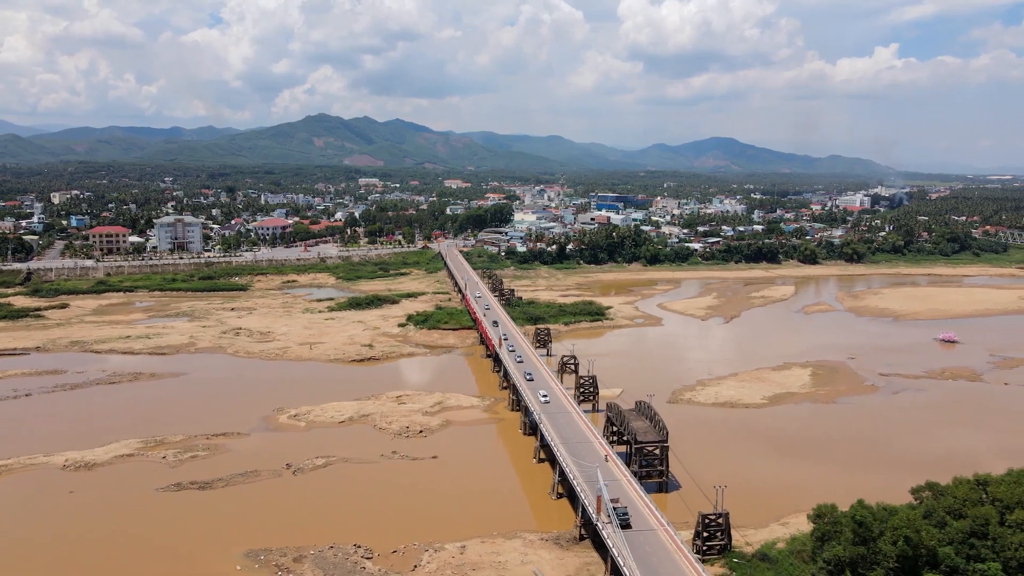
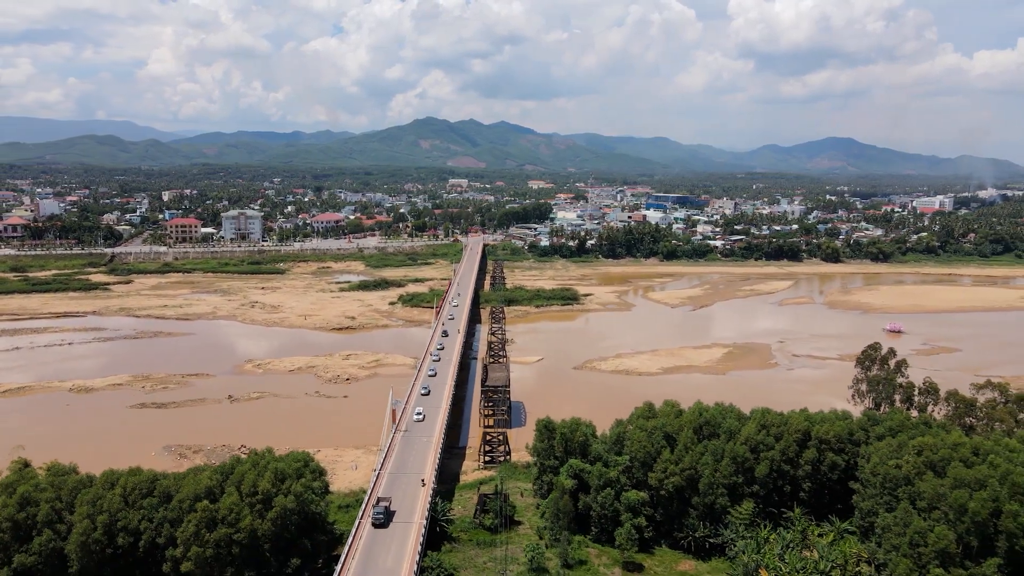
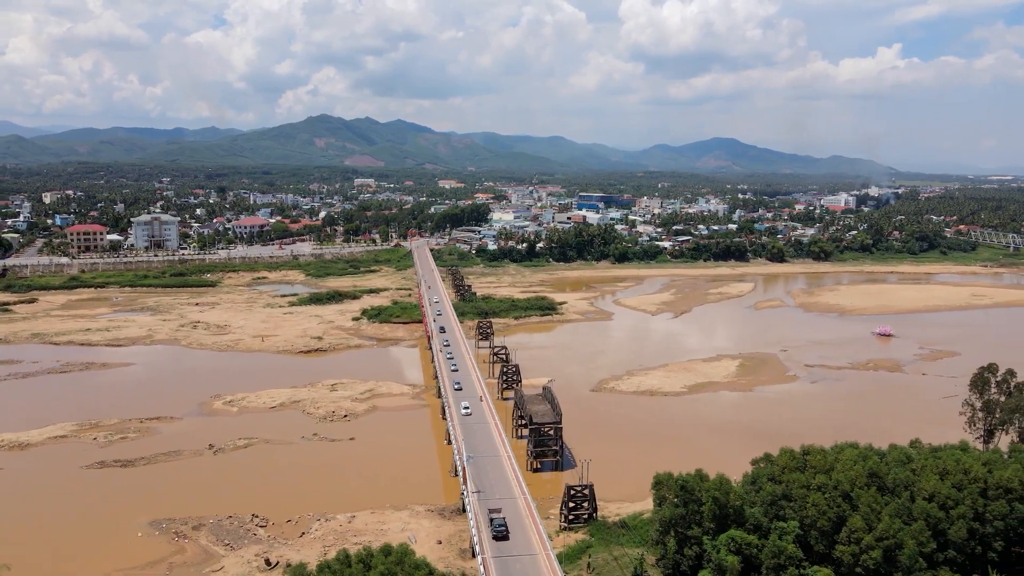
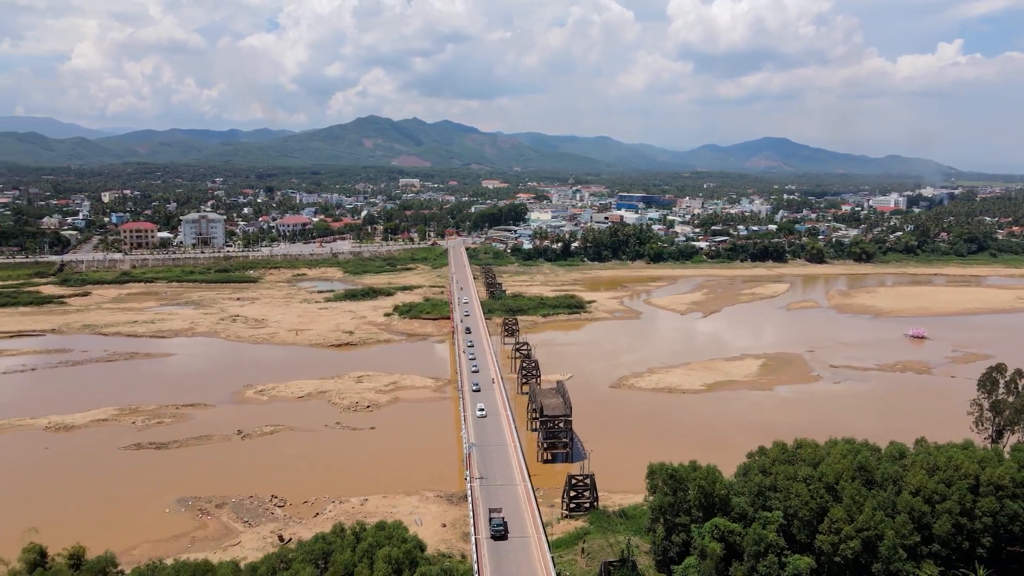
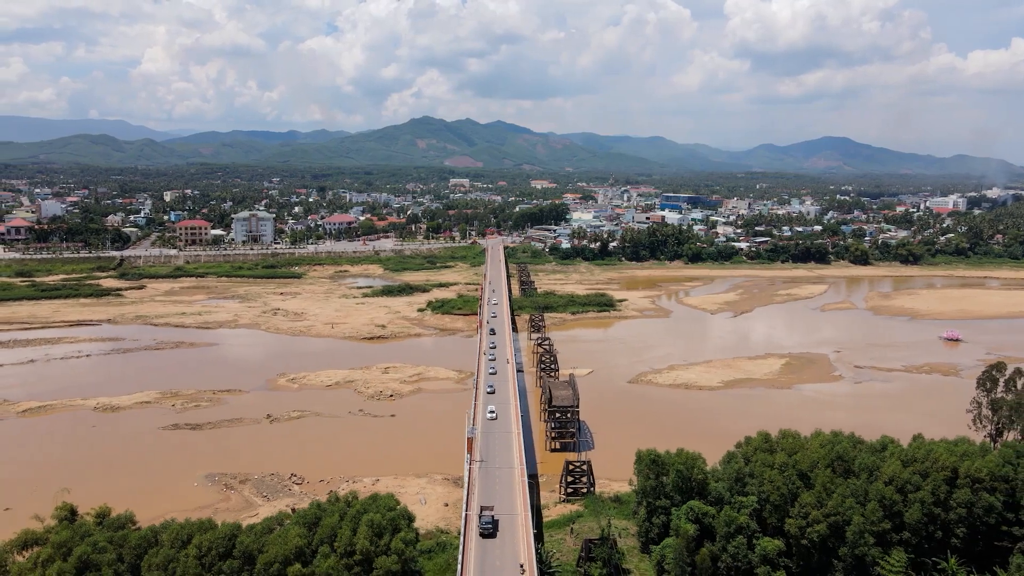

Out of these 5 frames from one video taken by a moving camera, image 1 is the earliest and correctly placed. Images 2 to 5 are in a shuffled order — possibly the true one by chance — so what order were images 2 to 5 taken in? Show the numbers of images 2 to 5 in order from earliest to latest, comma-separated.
3, 4, 5, 2
